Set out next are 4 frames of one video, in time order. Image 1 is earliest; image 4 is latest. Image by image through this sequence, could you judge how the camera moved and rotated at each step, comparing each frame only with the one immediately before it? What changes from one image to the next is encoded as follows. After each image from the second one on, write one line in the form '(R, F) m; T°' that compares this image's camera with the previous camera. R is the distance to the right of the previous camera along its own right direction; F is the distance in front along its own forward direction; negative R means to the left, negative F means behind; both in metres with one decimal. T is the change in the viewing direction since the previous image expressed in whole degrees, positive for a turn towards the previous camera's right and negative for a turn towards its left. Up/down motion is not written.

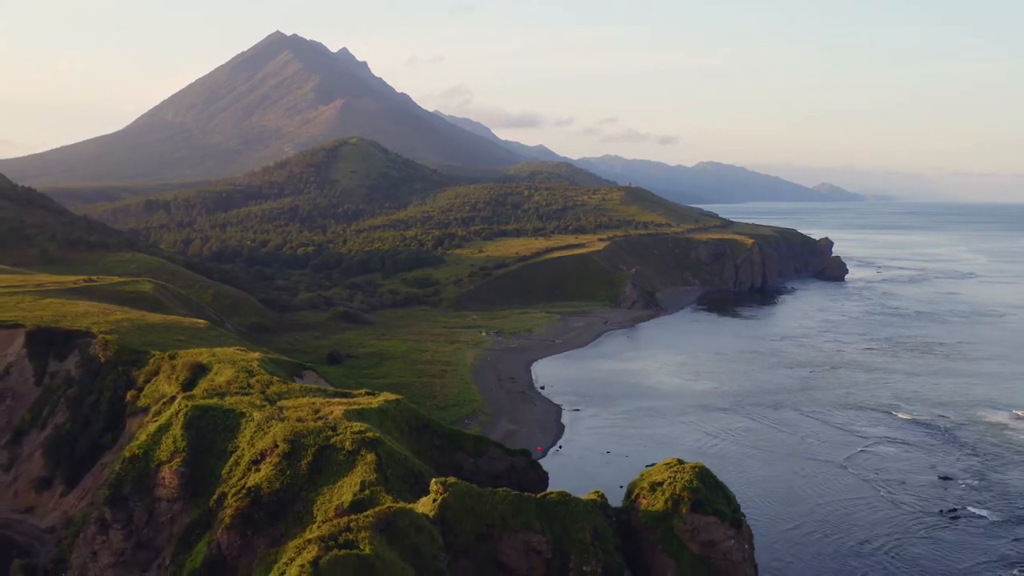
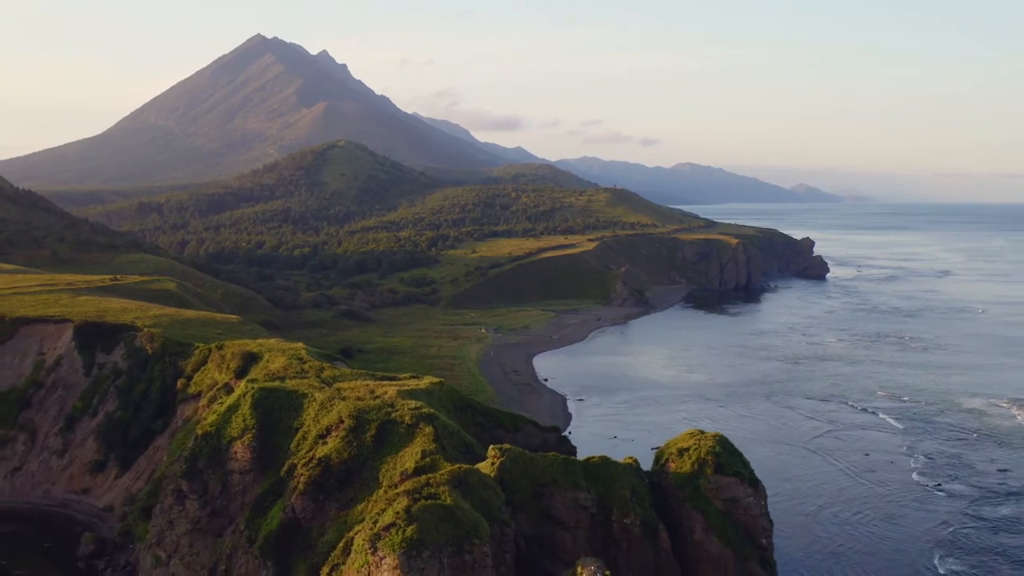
(-2.1, -3.2) m; +1°
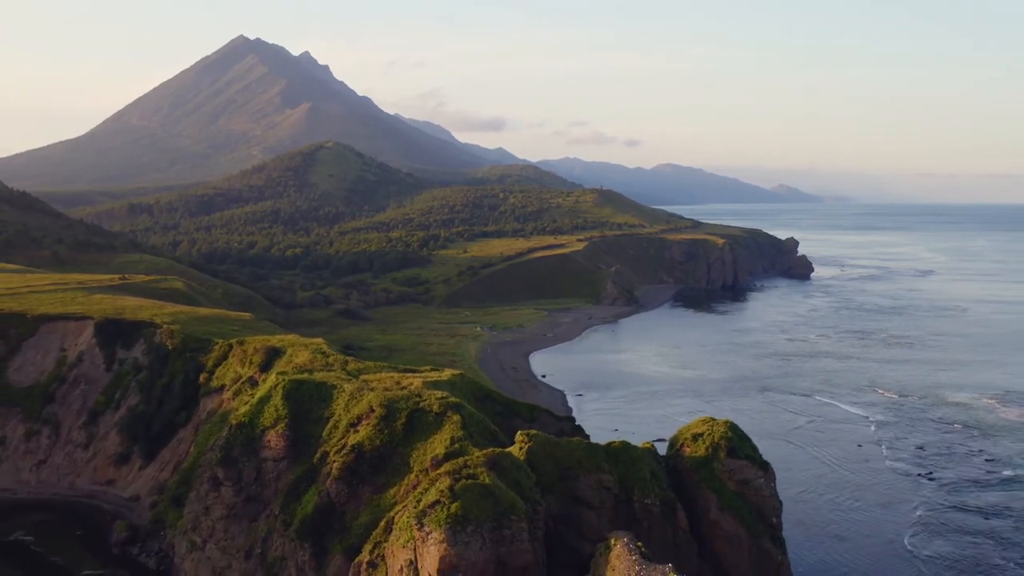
(-1.5, -1.6) m; +1°
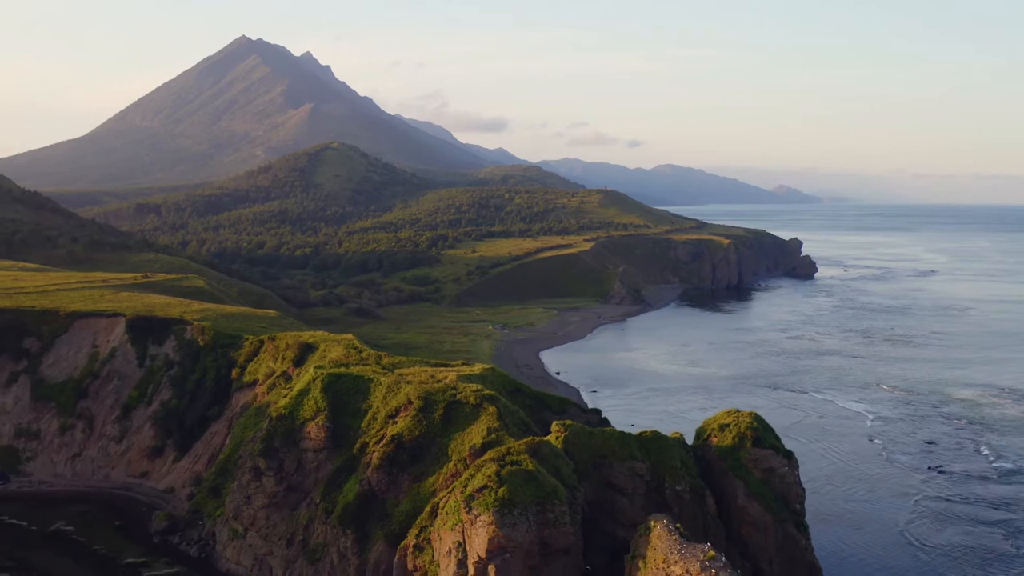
(-1.3, -1.1) m; 0°
